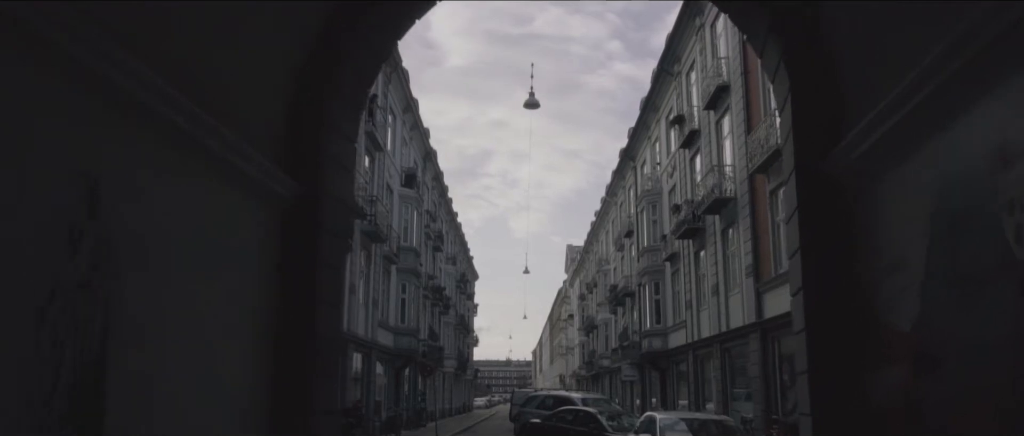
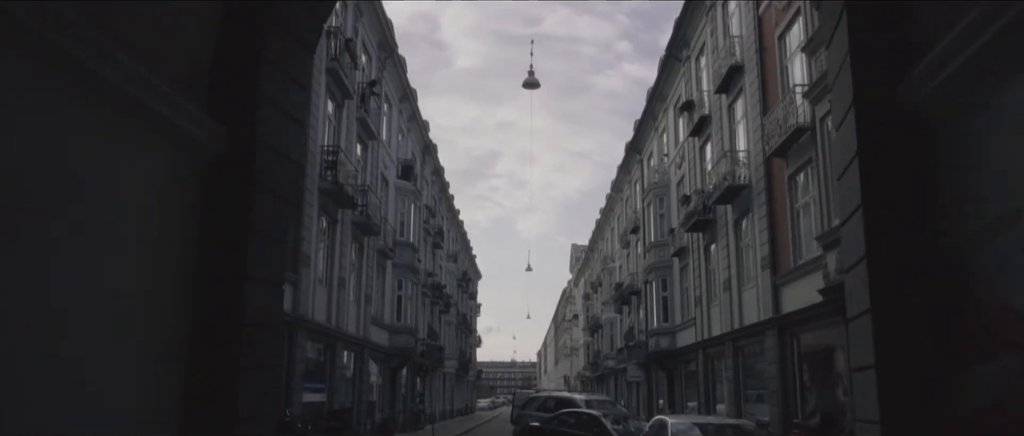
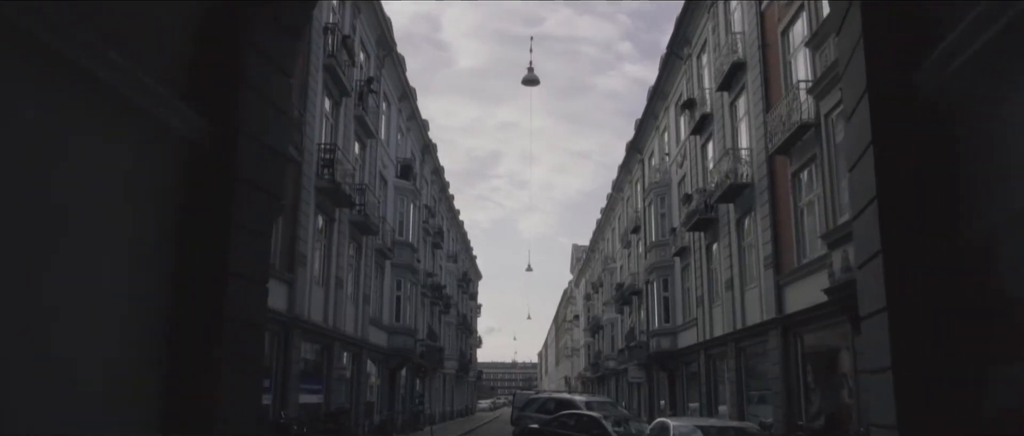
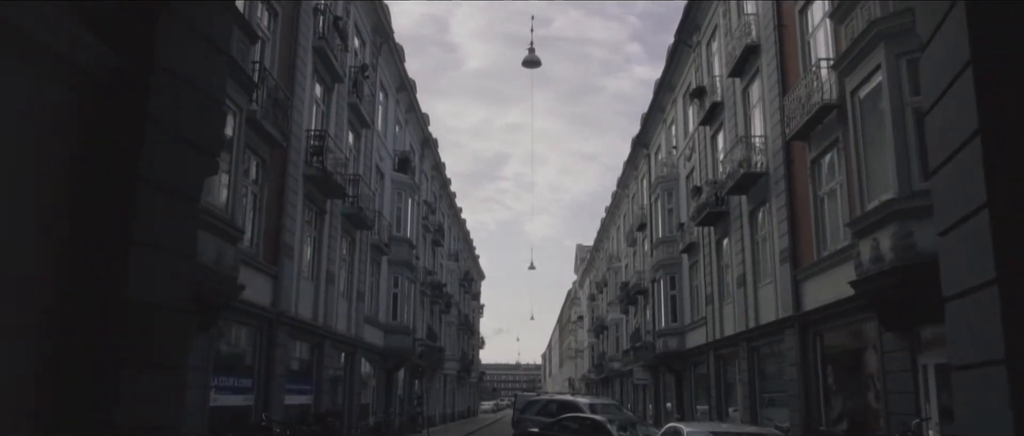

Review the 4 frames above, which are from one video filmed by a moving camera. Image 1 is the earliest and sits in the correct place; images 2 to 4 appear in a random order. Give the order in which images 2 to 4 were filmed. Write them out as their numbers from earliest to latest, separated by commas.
2, 3, 4
